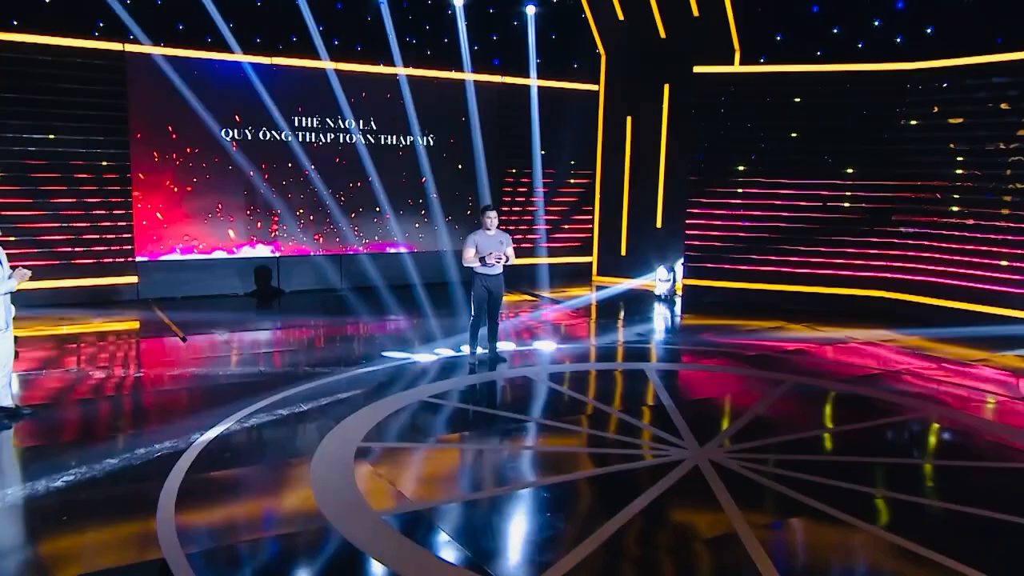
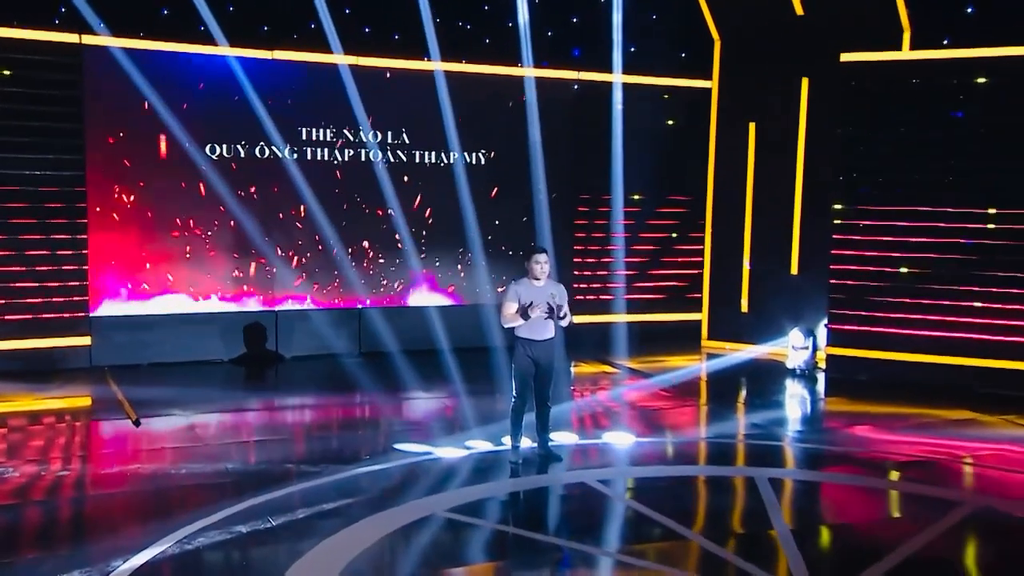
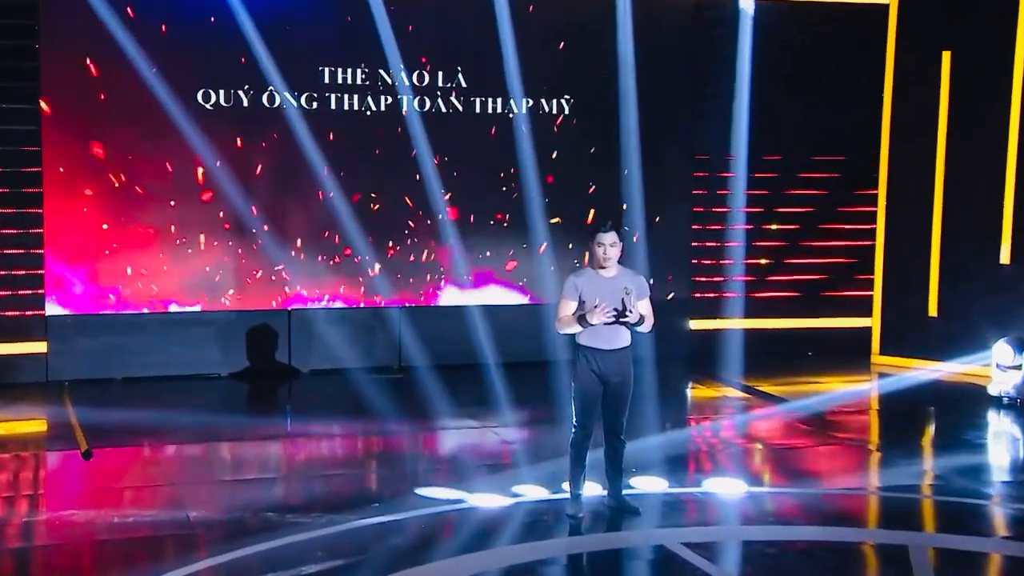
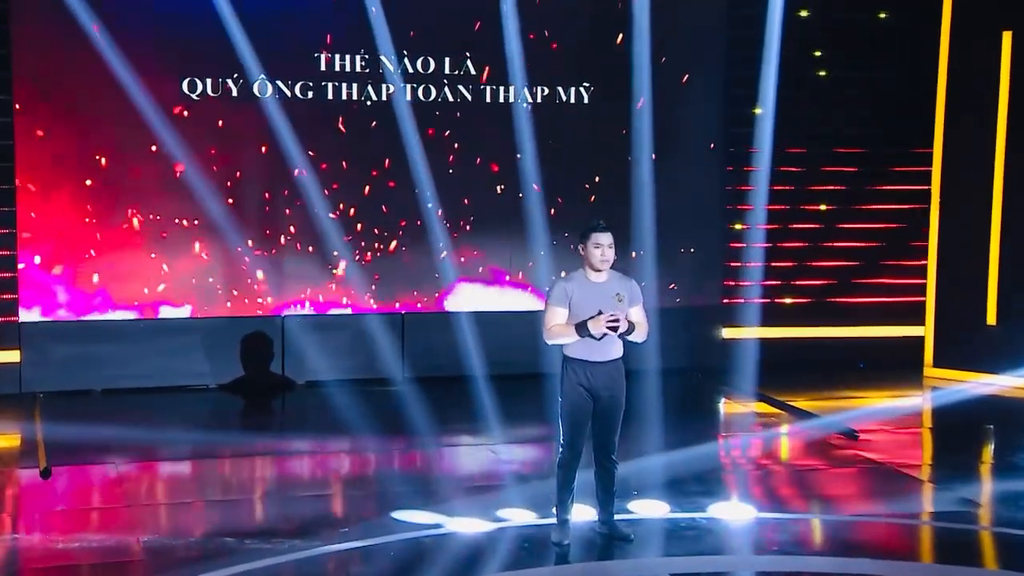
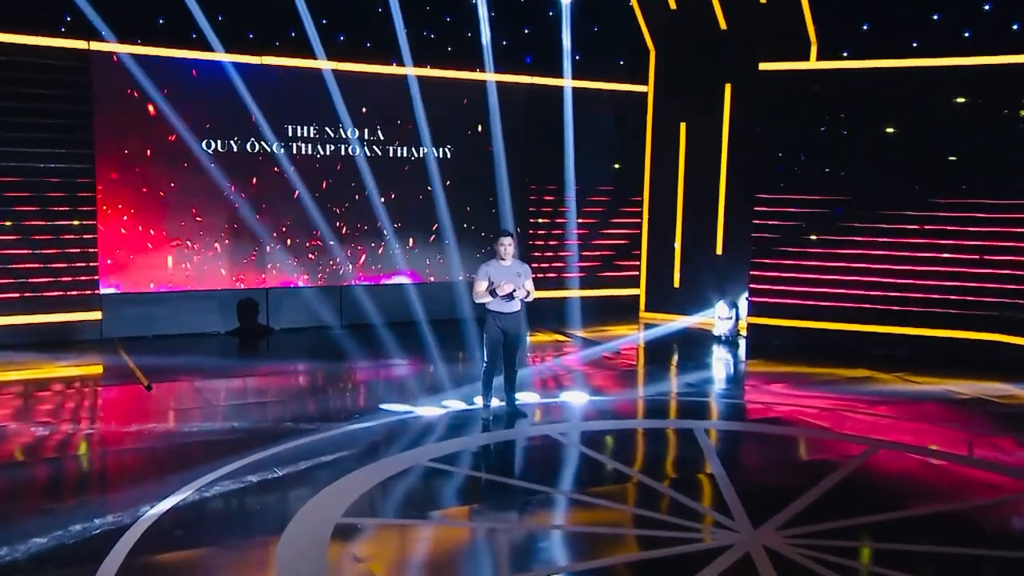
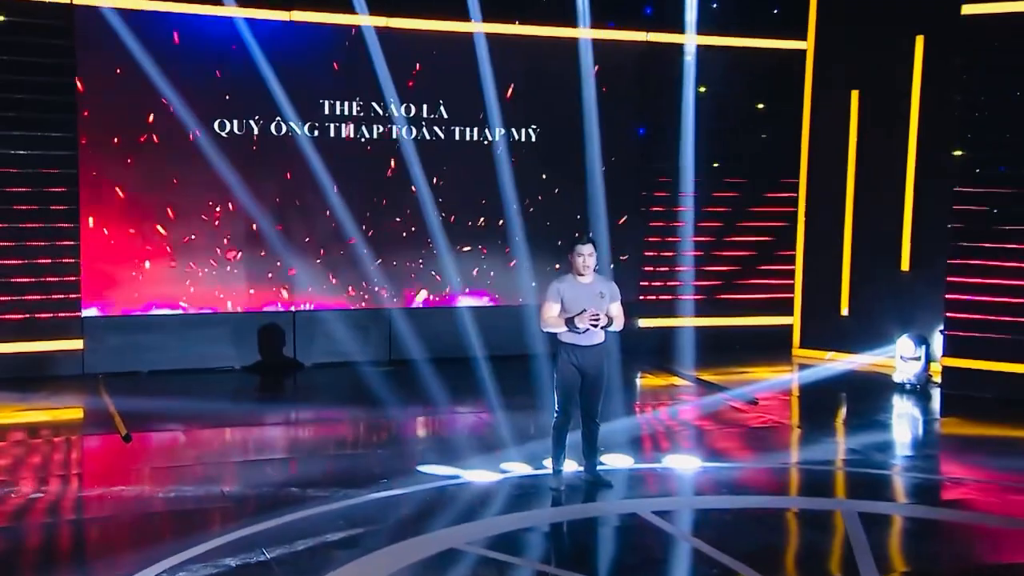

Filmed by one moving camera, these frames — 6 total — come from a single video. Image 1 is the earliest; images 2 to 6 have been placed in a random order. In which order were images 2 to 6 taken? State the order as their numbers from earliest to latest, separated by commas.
5, 2, 6, 3, 4
